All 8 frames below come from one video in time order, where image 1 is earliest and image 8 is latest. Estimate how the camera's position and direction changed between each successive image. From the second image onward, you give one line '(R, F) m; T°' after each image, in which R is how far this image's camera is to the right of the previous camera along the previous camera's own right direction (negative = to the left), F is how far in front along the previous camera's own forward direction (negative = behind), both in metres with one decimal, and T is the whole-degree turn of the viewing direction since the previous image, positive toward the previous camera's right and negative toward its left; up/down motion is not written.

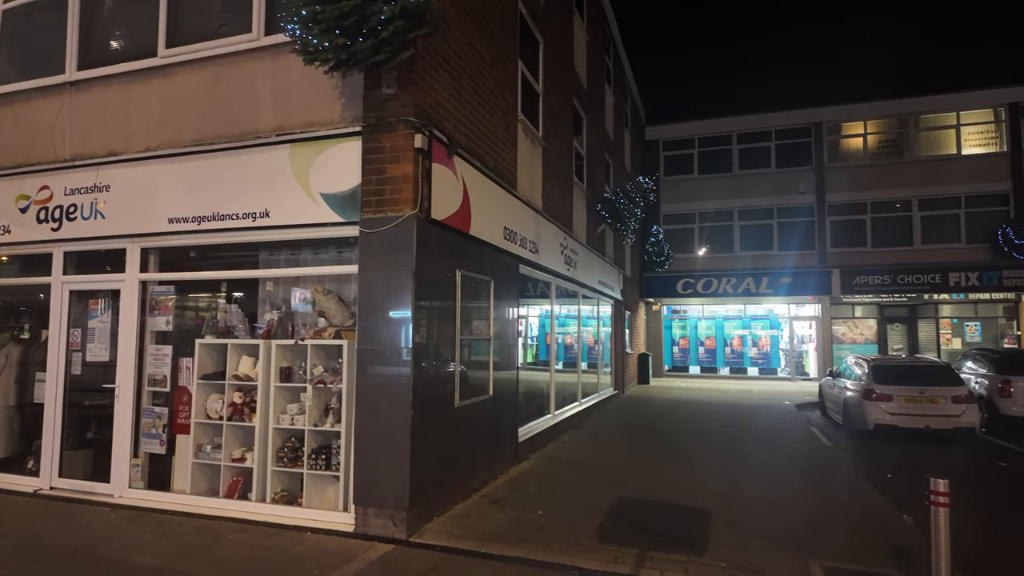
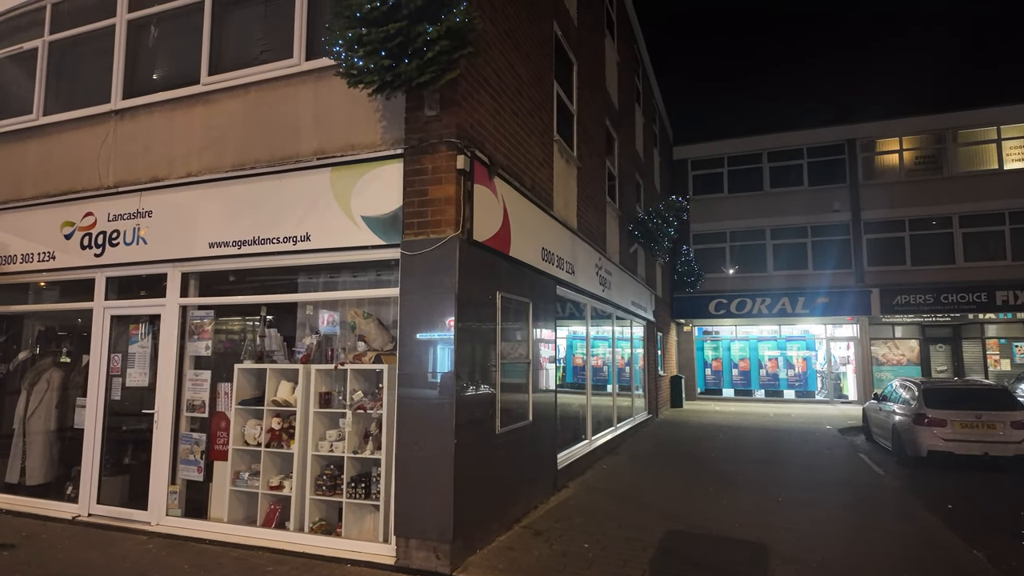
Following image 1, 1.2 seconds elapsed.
(-0.2, +0.1) m; -2°
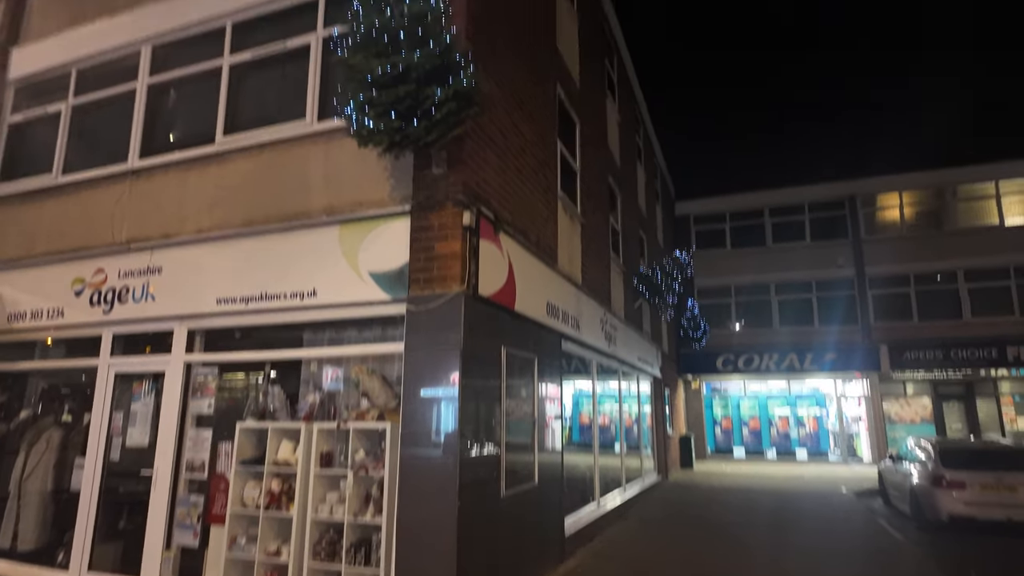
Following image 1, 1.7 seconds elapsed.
(0.0, 0.0) m; 0°
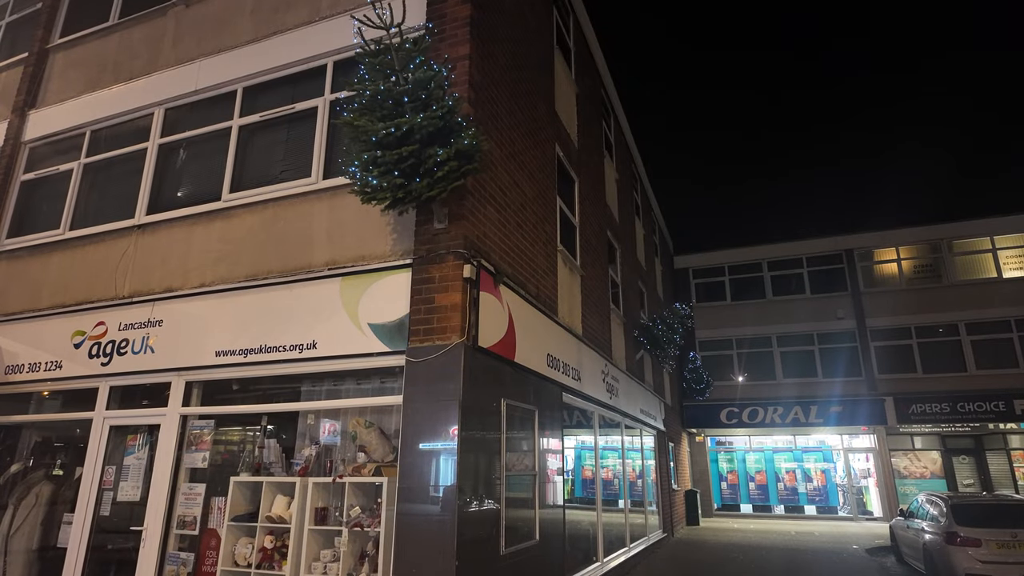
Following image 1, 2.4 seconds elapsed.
(0.0, 0.0) m; 0°
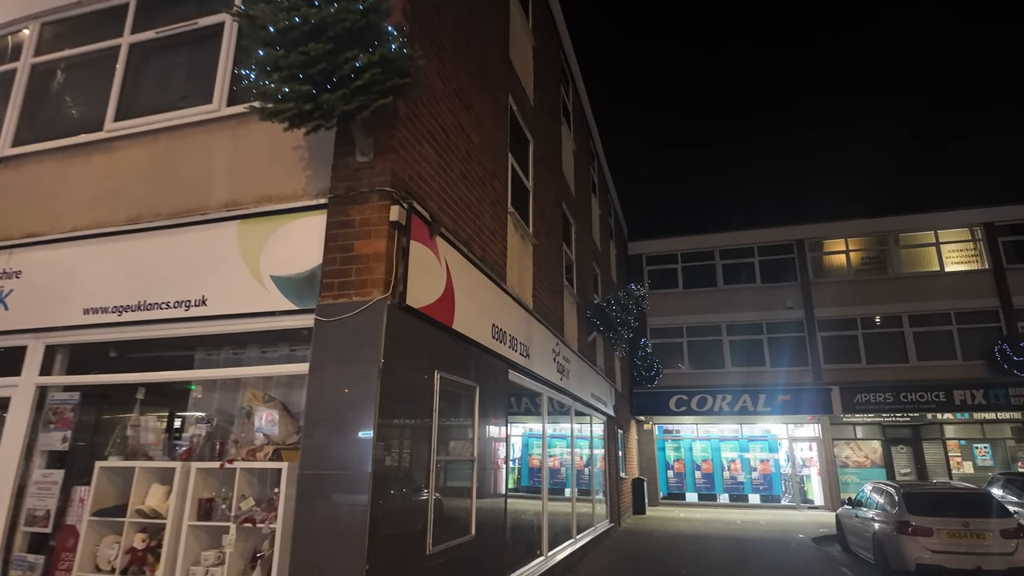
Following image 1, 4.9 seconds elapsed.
(+0.1, +0.8) m; +5°
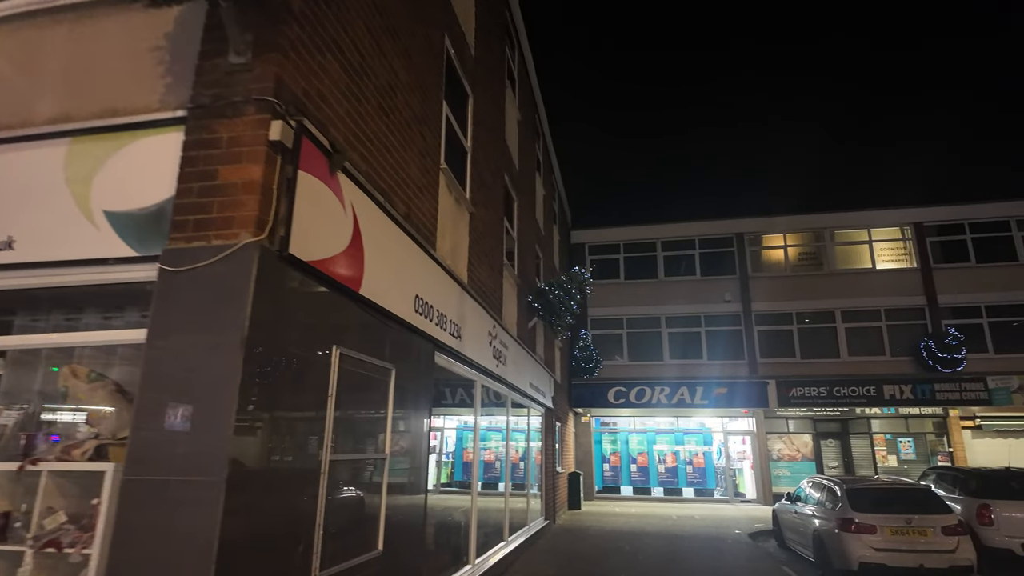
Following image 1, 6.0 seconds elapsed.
(+0.1, +0.9) m; +6°
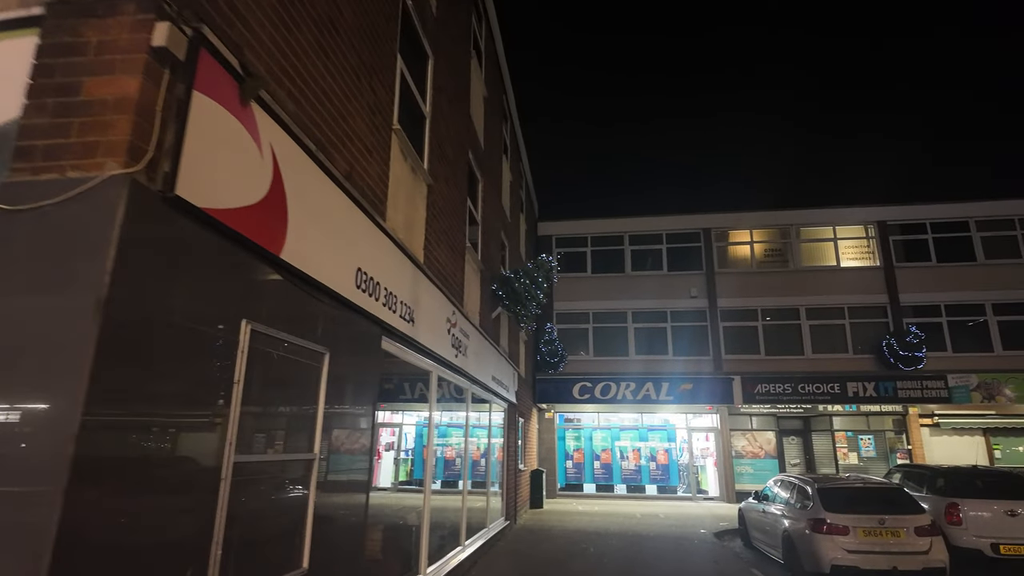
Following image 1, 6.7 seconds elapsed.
(+0.1, +0.6) m; +3°
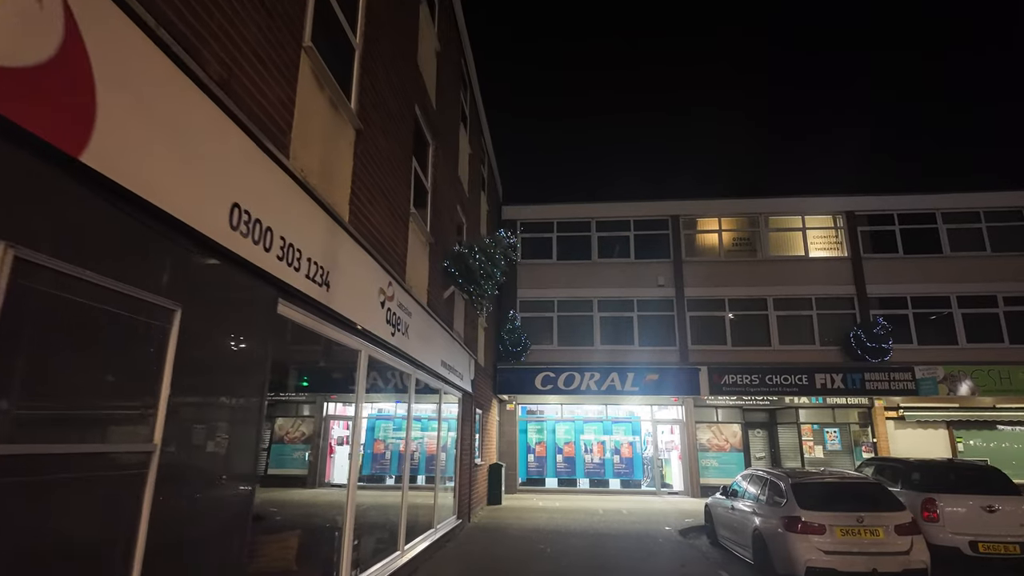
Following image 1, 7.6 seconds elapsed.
(+0.2, +0.9) m; +3°
